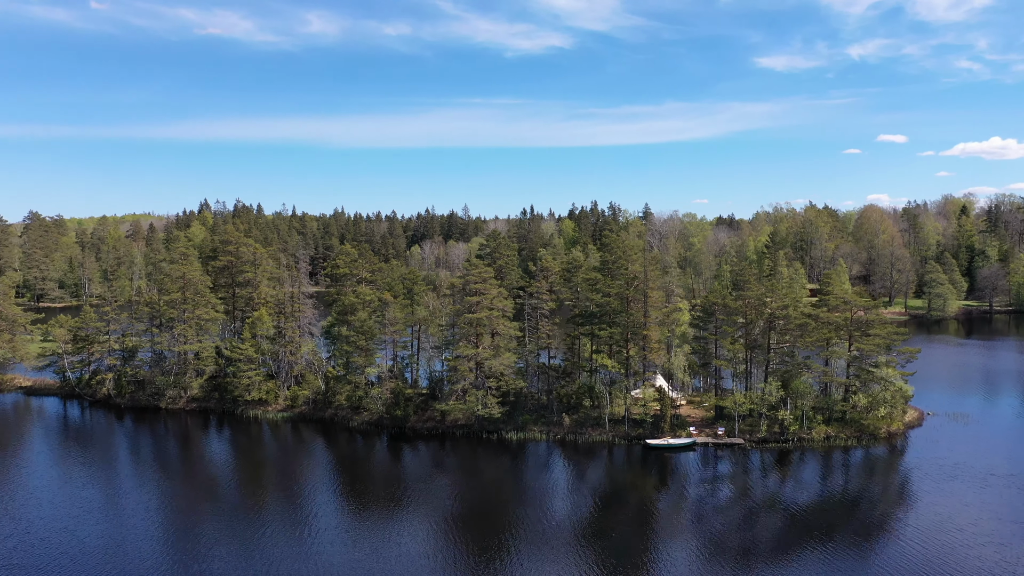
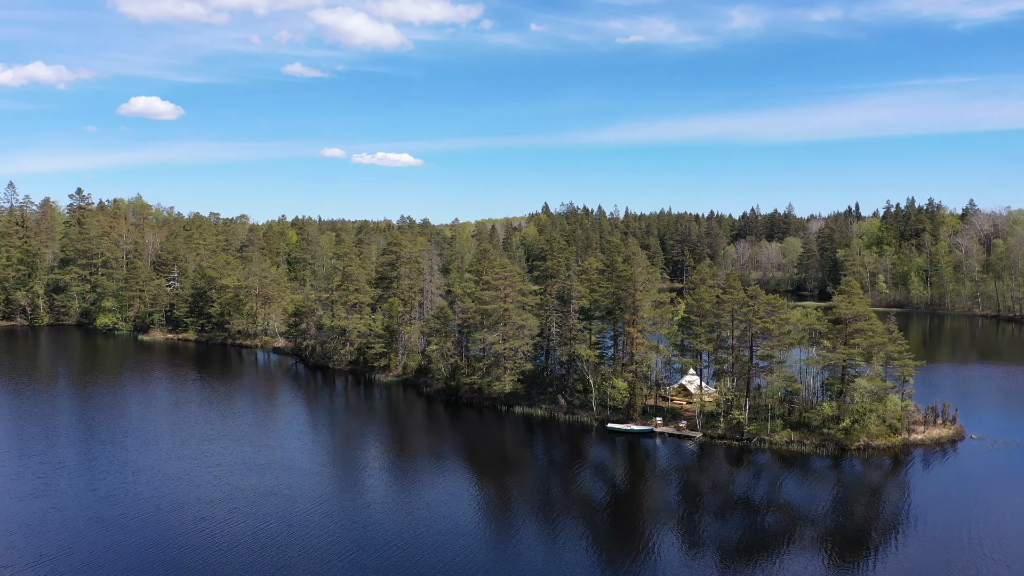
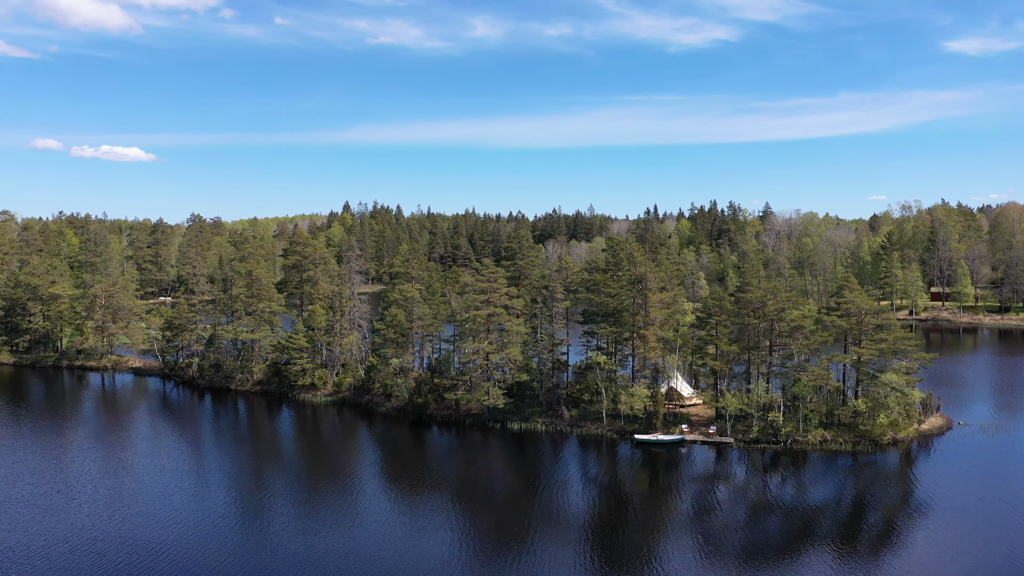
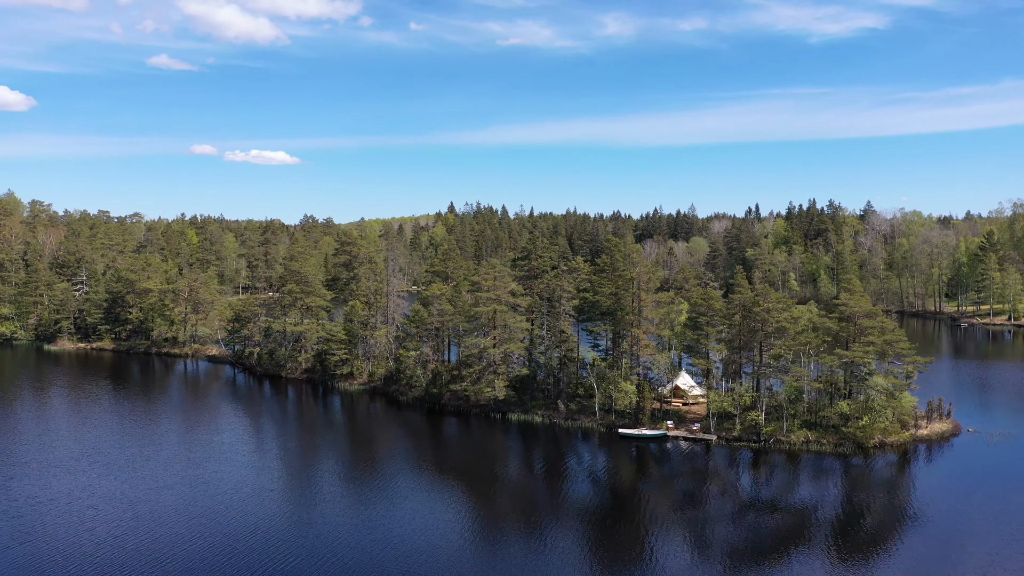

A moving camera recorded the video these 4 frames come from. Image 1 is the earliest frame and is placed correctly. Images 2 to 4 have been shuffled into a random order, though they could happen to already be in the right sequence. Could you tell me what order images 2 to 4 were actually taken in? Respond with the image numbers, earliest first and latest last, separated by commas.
3, 4, 2
